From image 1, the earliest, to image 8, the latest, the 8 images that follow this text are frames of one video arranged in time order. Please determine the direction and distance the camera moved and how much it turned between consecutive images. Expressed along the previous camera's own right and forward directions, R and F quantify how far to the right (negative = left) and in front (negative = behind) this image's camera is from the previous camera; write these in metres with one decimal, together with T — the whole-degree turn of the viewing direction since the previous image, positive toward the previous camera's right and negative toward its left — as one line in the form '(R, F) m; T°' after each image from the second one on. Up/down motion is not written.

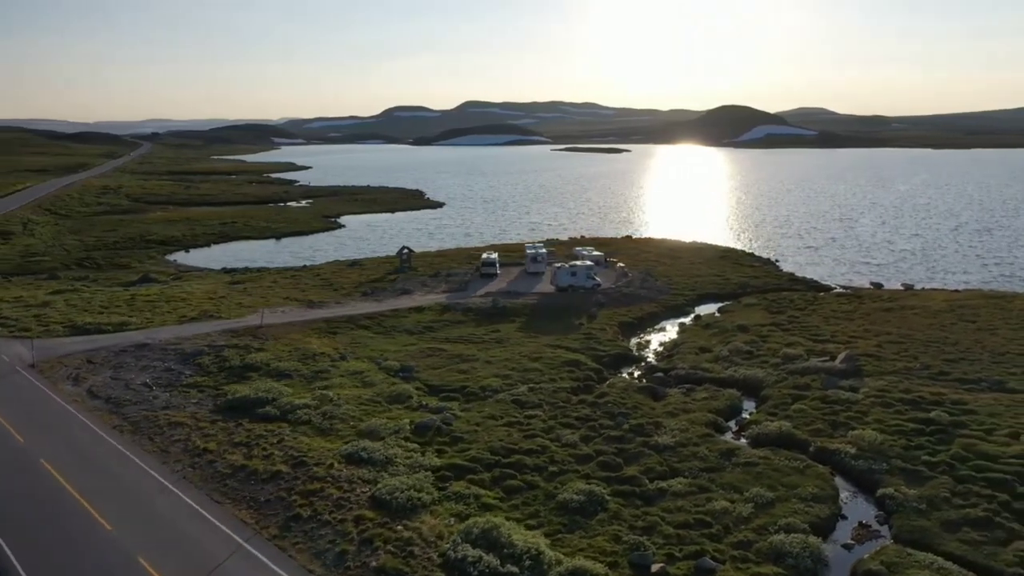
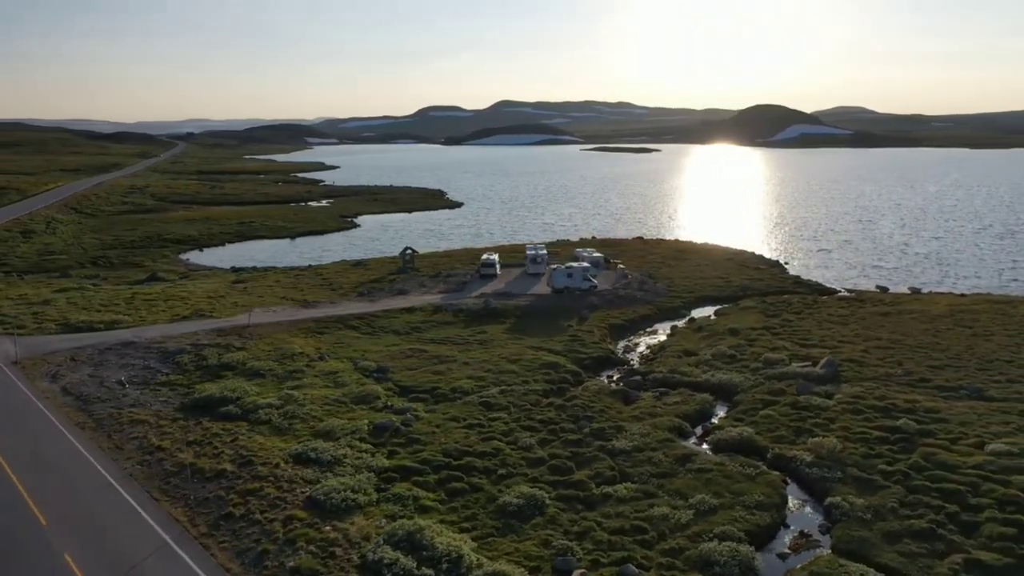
(+2.3, 0.0) m; -2°
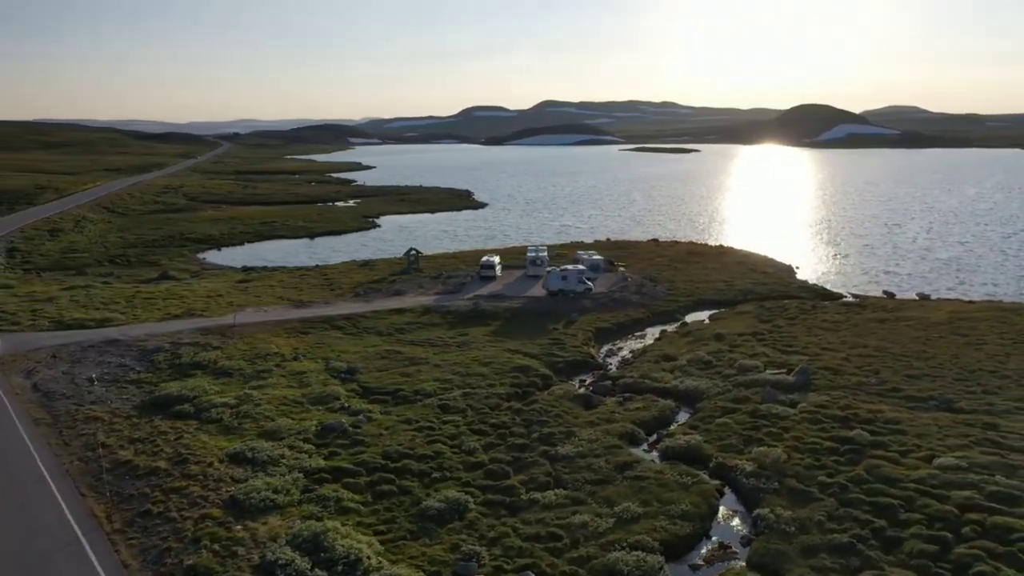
(+3.0, 0.0) m; -3°
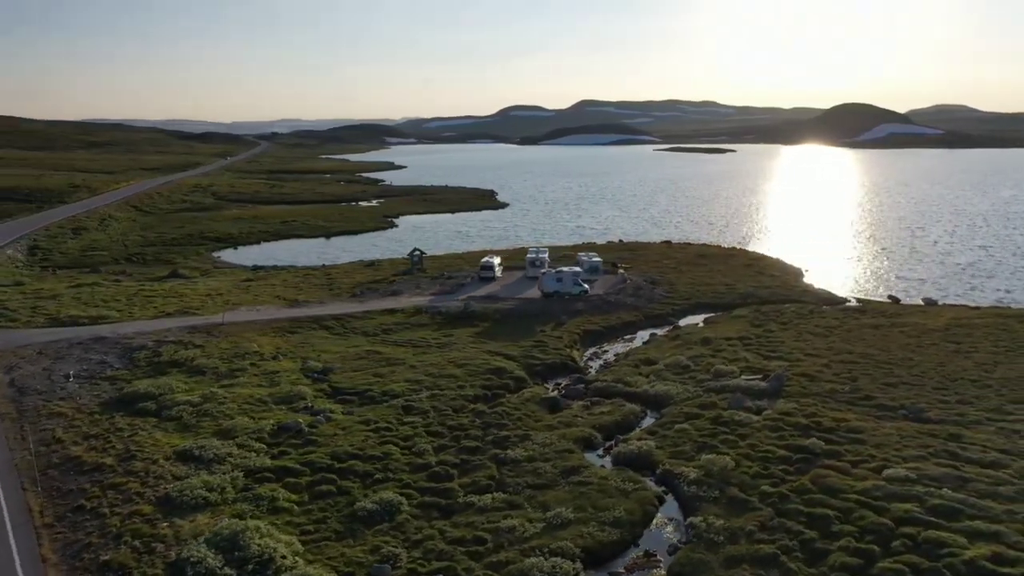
(+2.7, 0.0) m; -3°
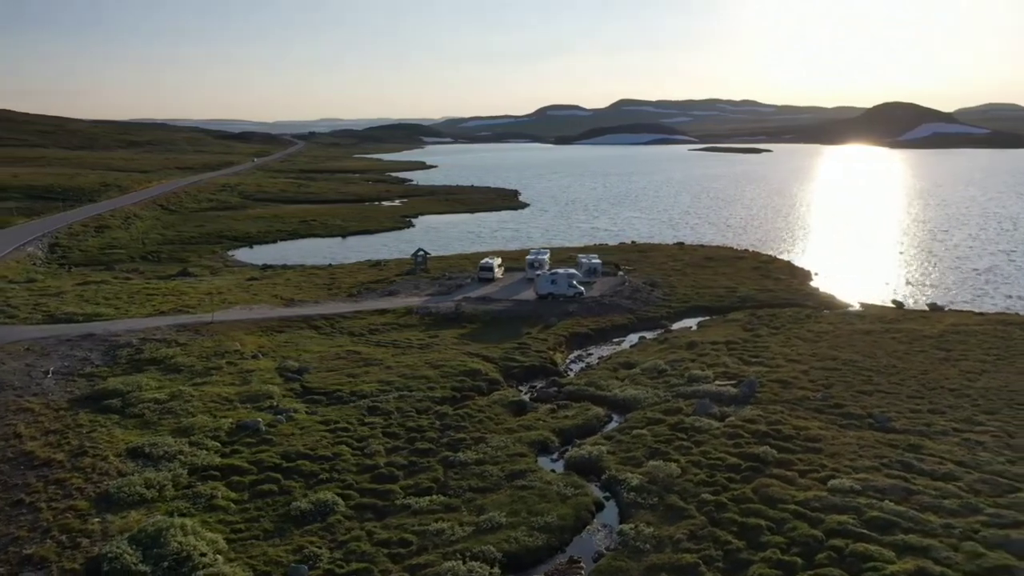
(+2.7, 0.0) m; -3°
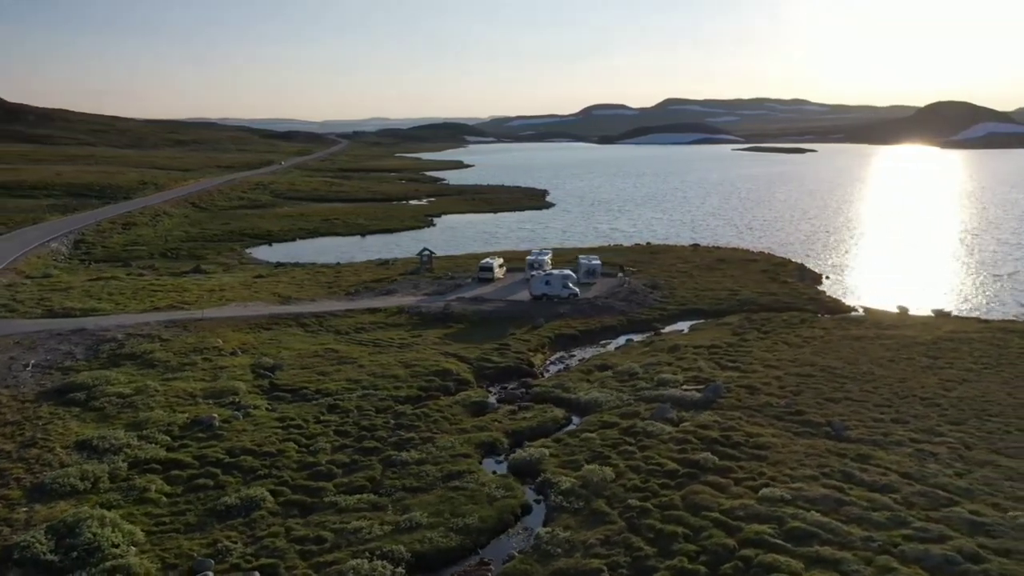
(+3.1, 0.0) m; -3°
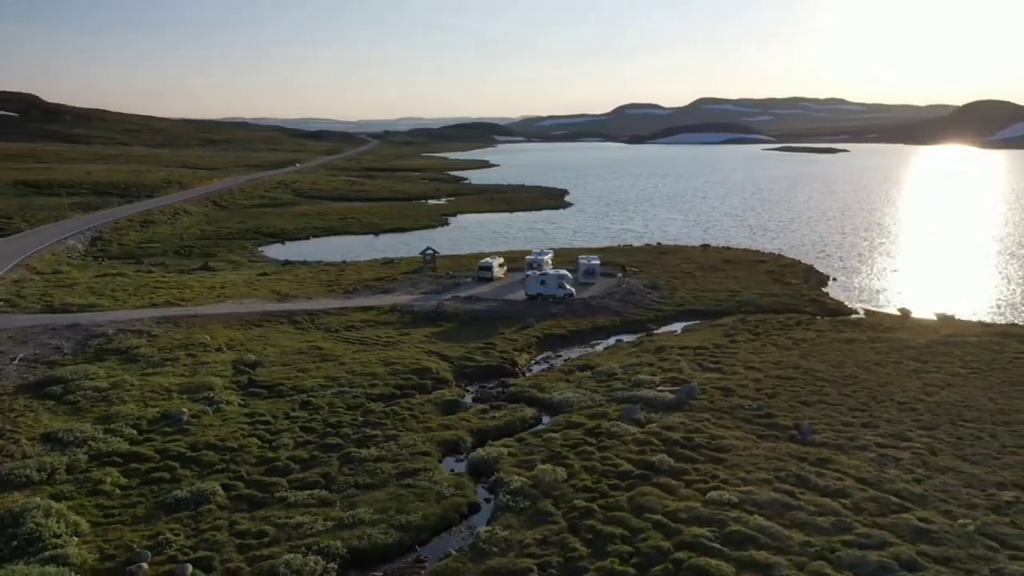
(+2.2, 0.0) m; -2°
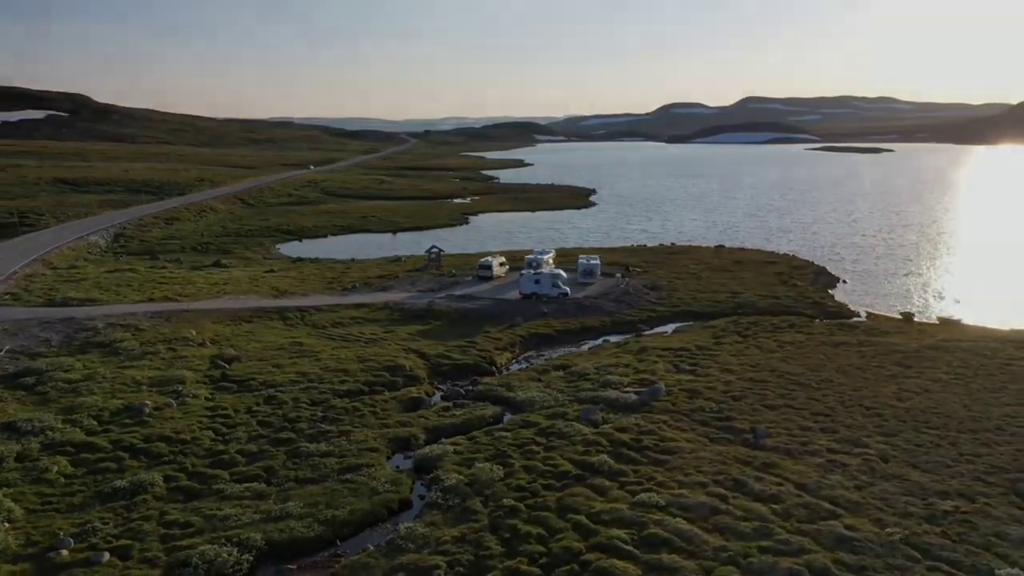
(+3.0, +0.1) m; -3°
